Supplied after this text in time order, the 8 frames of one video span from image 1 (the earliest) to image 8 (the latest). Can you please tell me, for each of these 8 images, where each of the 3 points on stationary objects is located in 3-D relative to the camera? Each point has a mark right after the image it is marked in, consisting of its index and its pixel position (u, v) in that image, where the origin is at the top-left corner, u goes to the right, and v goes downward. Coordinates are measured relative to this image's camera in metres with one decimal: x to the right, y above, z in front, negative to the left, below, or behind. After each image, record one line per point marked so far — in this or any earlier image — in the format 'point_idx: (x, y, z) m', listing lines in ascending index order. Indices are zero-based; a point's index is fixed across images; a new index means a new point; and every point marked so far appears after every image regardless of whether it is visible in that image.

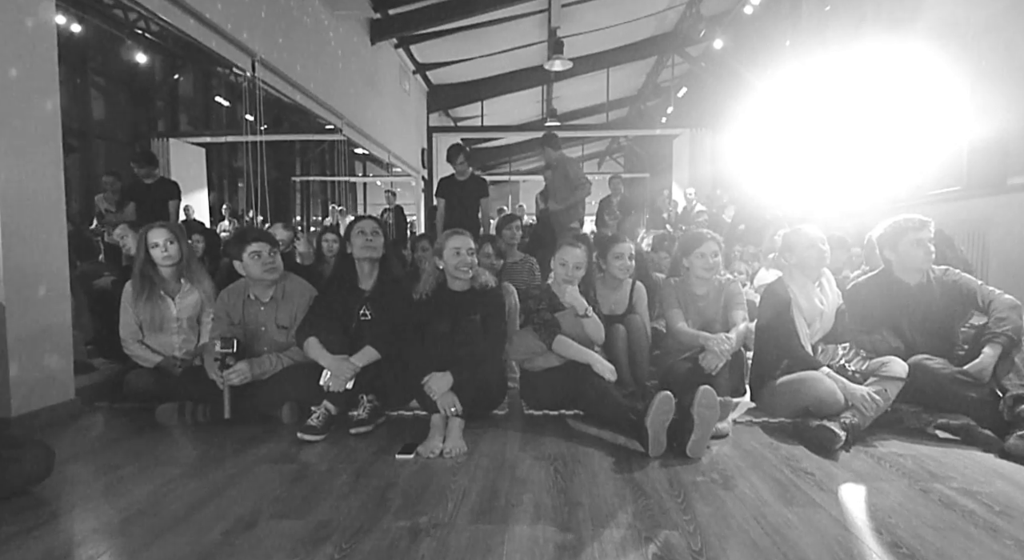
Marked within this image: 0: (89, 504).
0: (-1.1, -0.6, +1.3) m
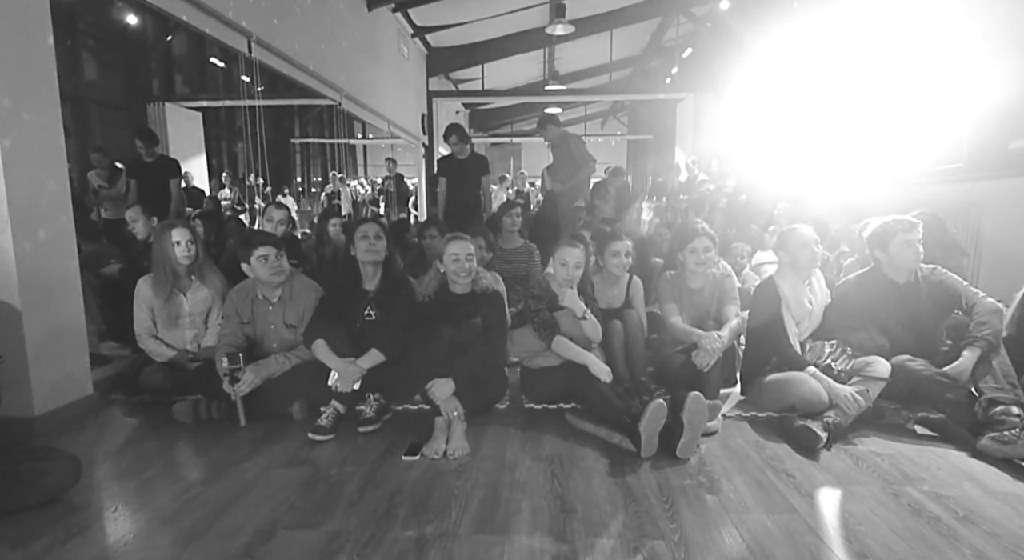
0: (-1.1, -0.6, +1.4) m
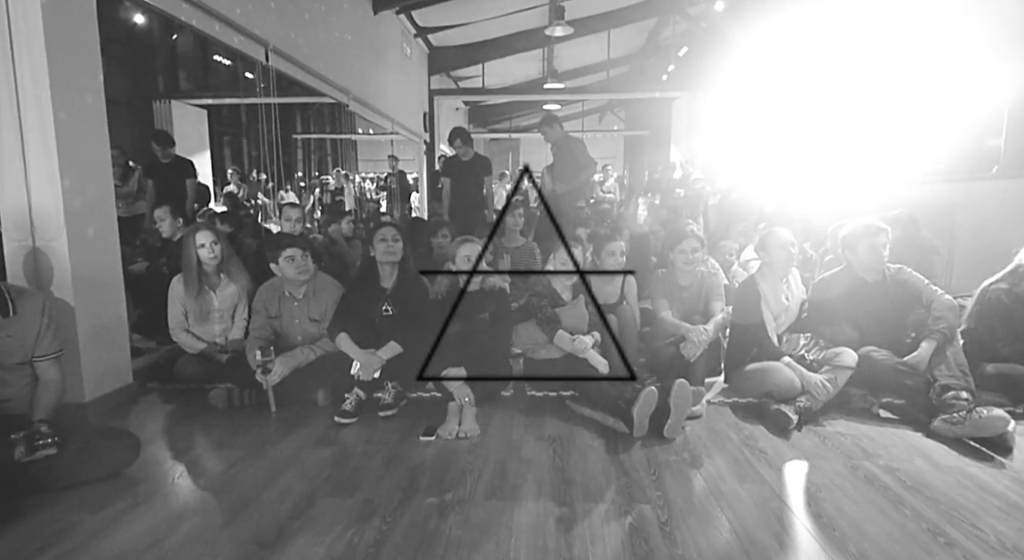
0: (-1.0, -0.6, +1.6) m
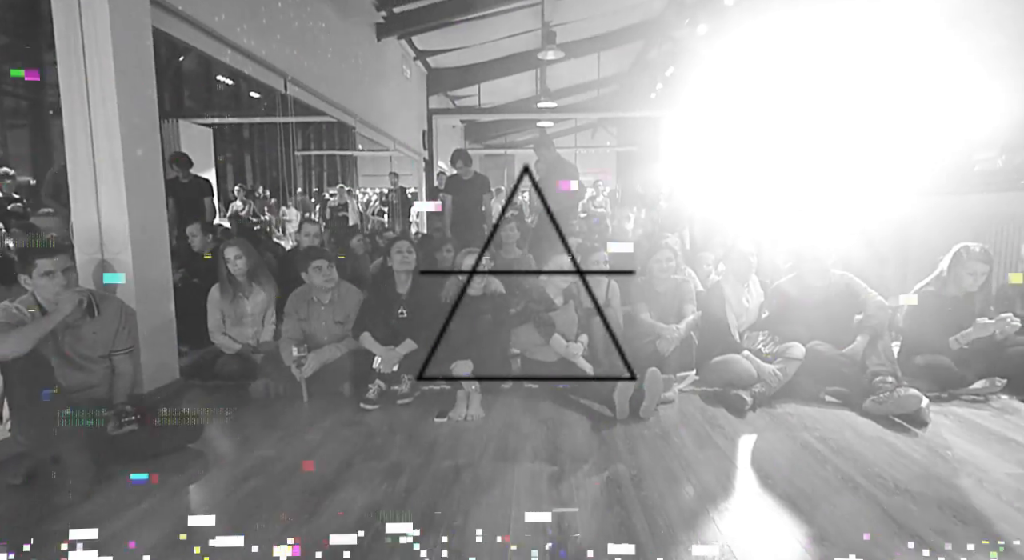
0: (-1.0, -0.6, +2.0) m
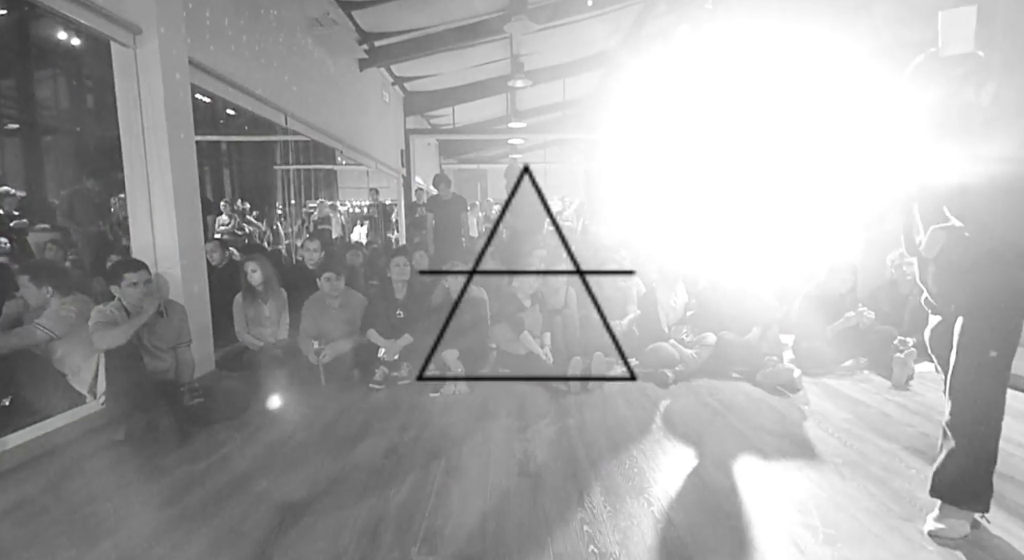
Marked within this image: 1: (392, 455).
0: (-1.1, -0.7, +2.5) m
1: (-0.5, -0.7, +2.1) m
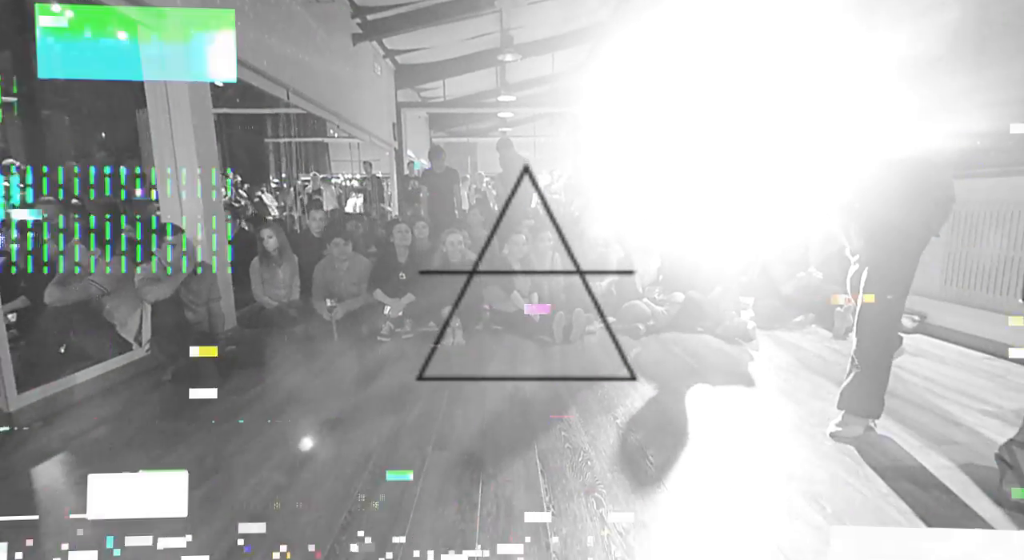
0: (-1.2, -0.5, +2.9) m
1: (-0.5, -0.5, +2.5) m
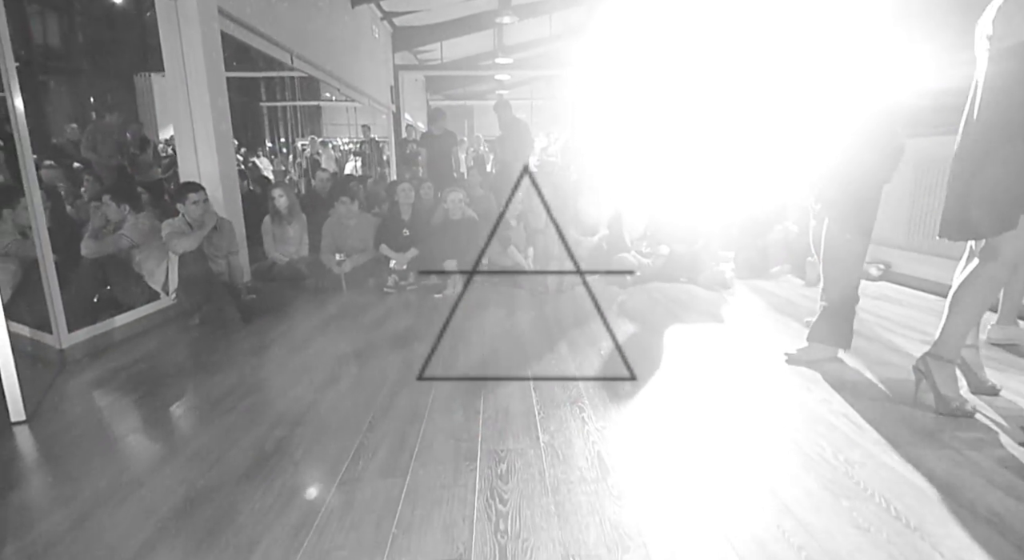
0: (-1.2, -0.2, +3.2) m
1: (-0.5, -0.3, +2.8) m
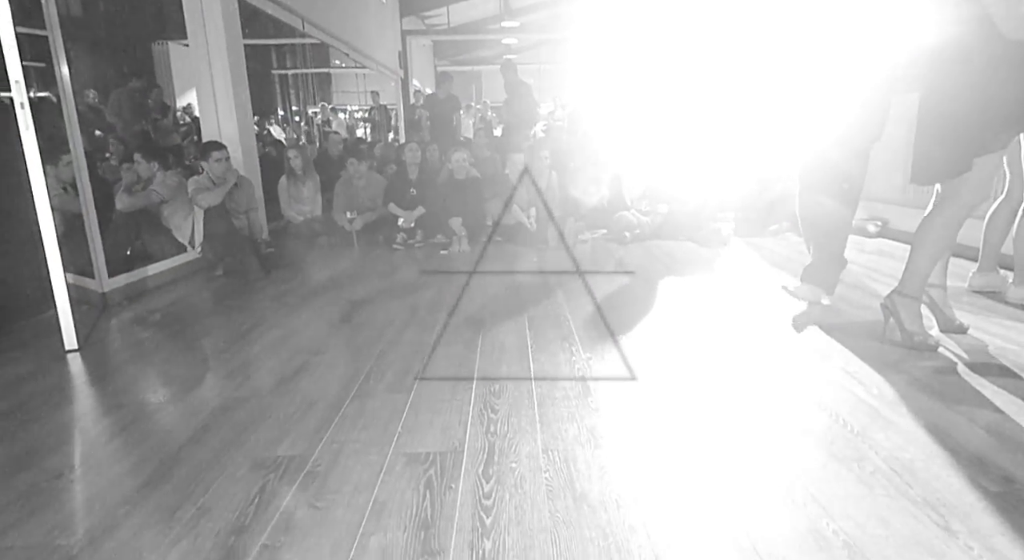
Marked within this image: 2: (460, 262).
0: (-1.2, +0.1, +3.4) m
1: (-0.5, 0.0, +2.9) m
2: (-0.3, +0.1, +3.4) m
